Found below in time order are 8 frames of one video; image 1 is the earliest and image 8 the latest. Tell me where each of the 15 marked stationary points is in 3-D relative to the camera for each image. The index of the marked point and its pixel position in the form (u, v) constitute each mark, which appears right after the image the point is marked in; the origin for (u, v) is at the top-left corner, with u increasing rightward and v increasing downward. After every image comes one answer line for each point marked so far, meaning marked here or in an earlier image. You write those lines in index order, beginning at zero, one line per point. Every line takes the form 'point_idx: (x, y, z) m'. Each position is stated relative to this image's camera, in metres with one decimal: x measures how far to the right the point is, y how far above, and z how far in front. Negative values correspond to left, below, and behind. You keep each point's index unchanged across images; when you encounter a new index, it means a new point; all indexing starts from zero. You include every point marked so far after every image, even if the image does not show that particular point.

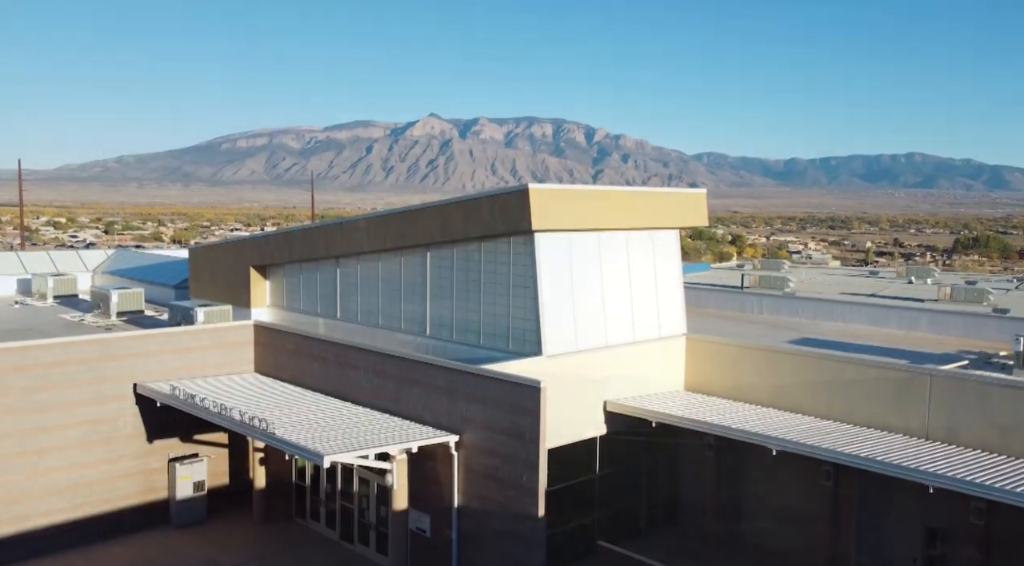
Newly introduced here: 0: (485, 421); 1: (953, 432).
0: (-0.5, -2.5, +16.6) m
1: (+7.9, -2.7, +16.4) m
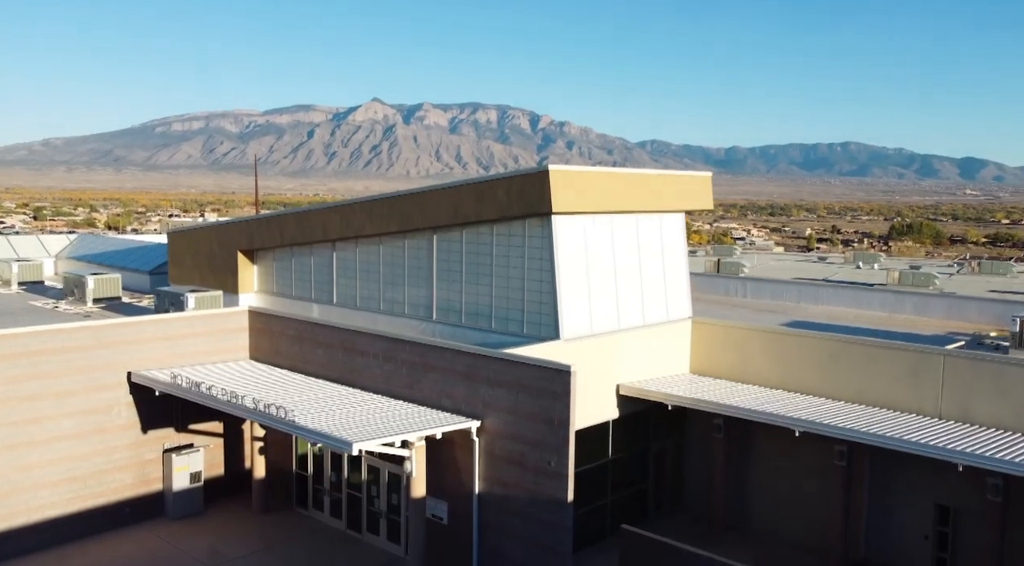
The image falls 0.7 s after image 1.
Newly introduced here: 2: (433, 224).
0: (0.0, -2.2, +16.5) m
1: (+8.3, -2.3, +16.8) m
2: (-1.7, +1.3, +19.8) m
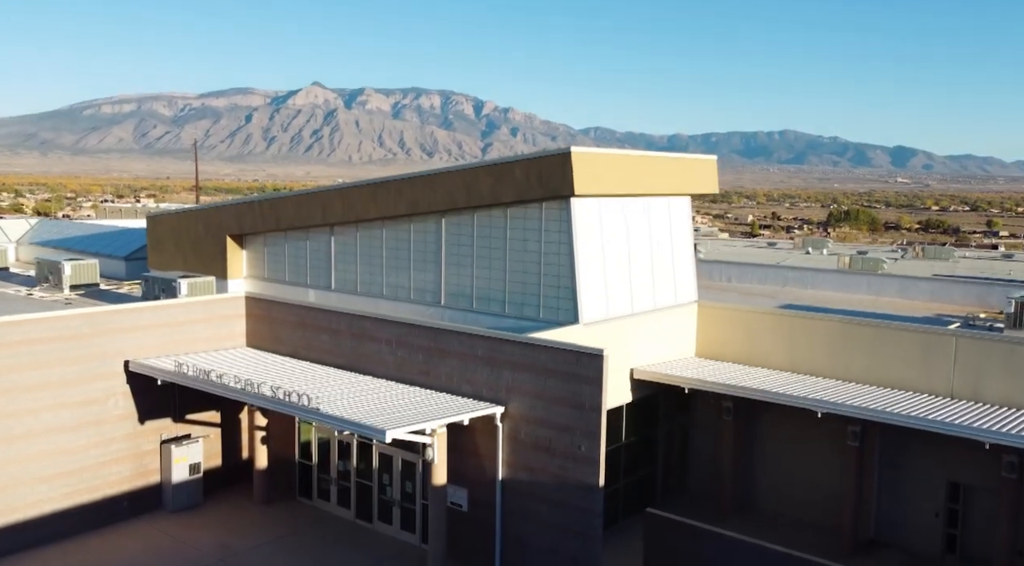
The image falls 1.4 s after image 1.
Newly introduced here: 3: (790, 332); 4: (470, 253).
0: (+0.4, -1.9, +16.3) m
1: (+8.7, -2.0, +17.2) m
2: (-1.5, +1.6, +19.5) m
3: (+5.9, -1.0, +19.6) m
4: (-0.9, +0.6, +19.6) m
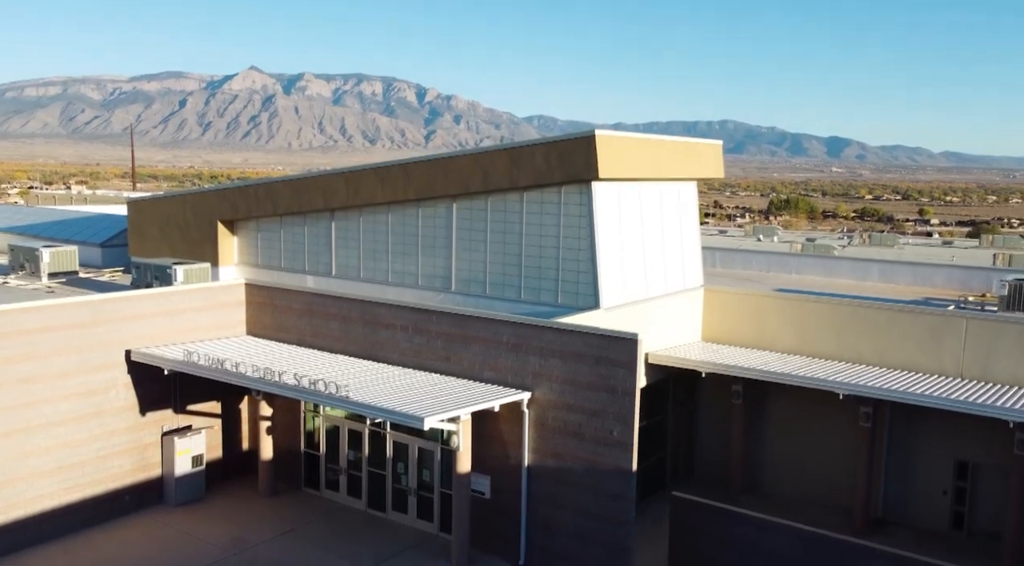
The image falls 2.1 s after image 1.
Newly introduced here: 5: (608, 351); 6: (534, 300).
0: (+1.0, -1.6, +16.3) m
1: (+9.2, -1.7, +17.7) m
2: (-1.2, +1.9, +19.3) m
3: (+6.2, -0.7, +19.9) m
4: (-0.6, +0.9, +19.4) m
5: (+1.6, -1.2, +15.7) m
6: (+0.4, -0.3, +18.8) m
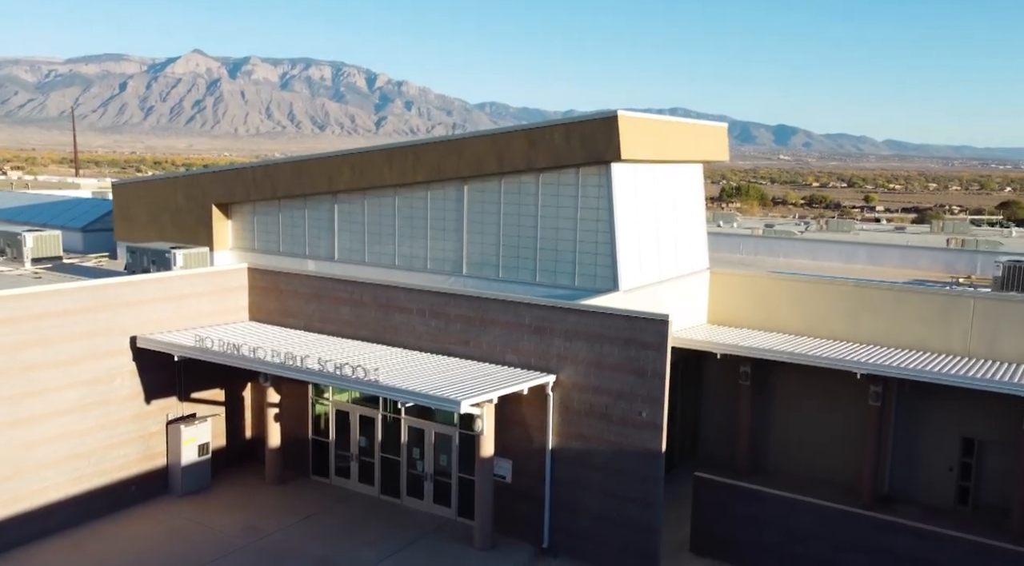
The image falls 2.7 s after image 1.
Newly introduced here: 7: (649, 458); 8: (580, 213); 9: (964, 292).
0: (+1.4, -1.3, +16.2) m
1: (+9.5, -1.3, +18.1) m
2: (-0.9, +2.3, +19.1) m
3: (+6.5, -0.3, +20.2) m
4: (-0.3, +1.3, +19.2) m
5: (+2.1, -0.8, +15.7) m
6: (+0.8, 0.0, +18.7) m
7: (+2.4, -3.0, +15.8) m
8: (+1.3, +1.4, +18.2) m
9: (+9.1, -0.2, +18.4) m
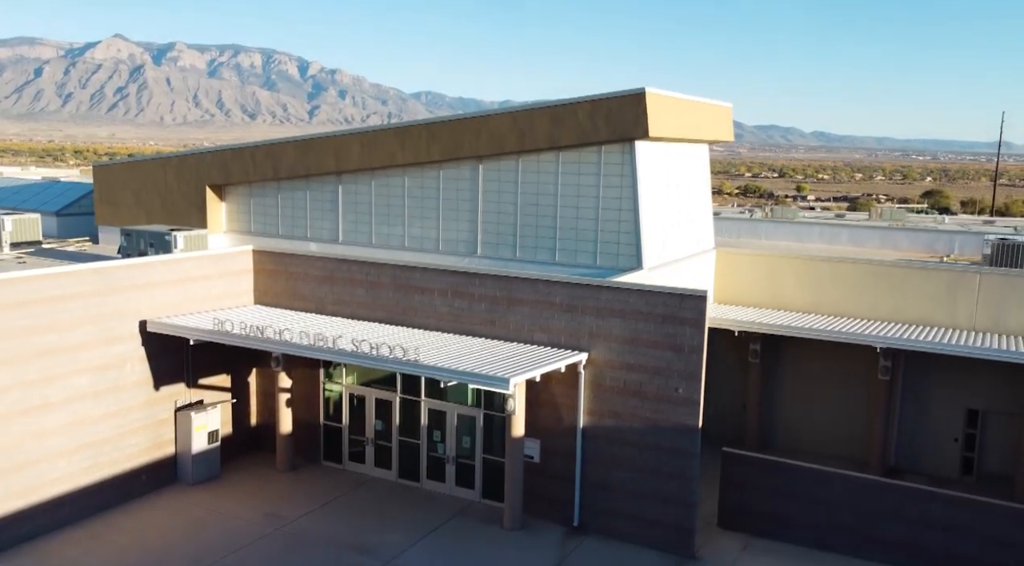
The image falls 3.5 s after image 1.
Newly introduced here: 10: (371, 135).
0: (+2.0, -0.9, +16.2) m
1: (+10.0, -0.8, +18.8) m
2: (-0.5, +2.7, +18.8) m
3: (+6.7, +0.2, +20.5) m
4: (0.0, +1.7, +19.0) m
5: (+2.8, -0.4, +15.8) m
6: (+1.2, +0.4, +18.6) m
7: (+3.0, -2.6, +15.9) m
8: (+1.8, +1.8, +18.1) m
9: (+9.5, +0.3, +18.9) m
10: (-3.1, +3.2, +20.0) m
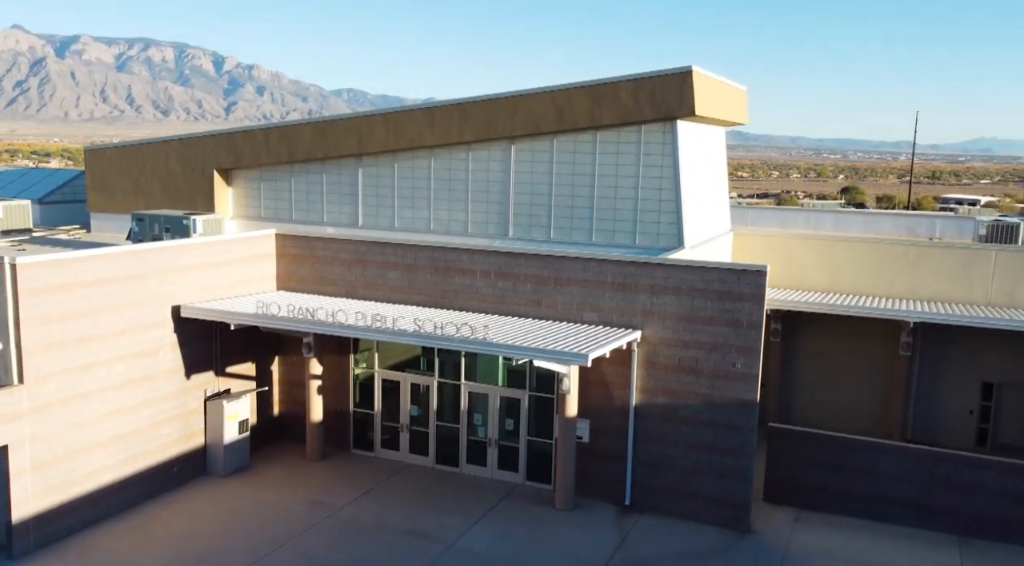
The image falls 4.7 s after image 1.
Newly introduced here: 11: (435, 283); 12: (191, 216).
0: (+3.0, -0.5, +16.3) m
1: (+10.7, -0.3, +19.6) m
2: (+0.2, +3.1, +18.7) m
3: (+7.3, +0.6, +21.1) m
4: (+0.7, +2.1, +18.9) m
5: (+3.8, 0.0, +15.9) m
6: (+1.9, +0.8, +18.6) m
7: (+4.1, -2.2, +16.1) m
8: (+2.6, +2.2, +18.2) m
9: (+10.2, +0.8, +19.7) m
10: (-2.4, +3.6, +19.6) m
11: (-1.5, 0.0, +18.1) m
12: (-6.8, +1.4, +19.3) m
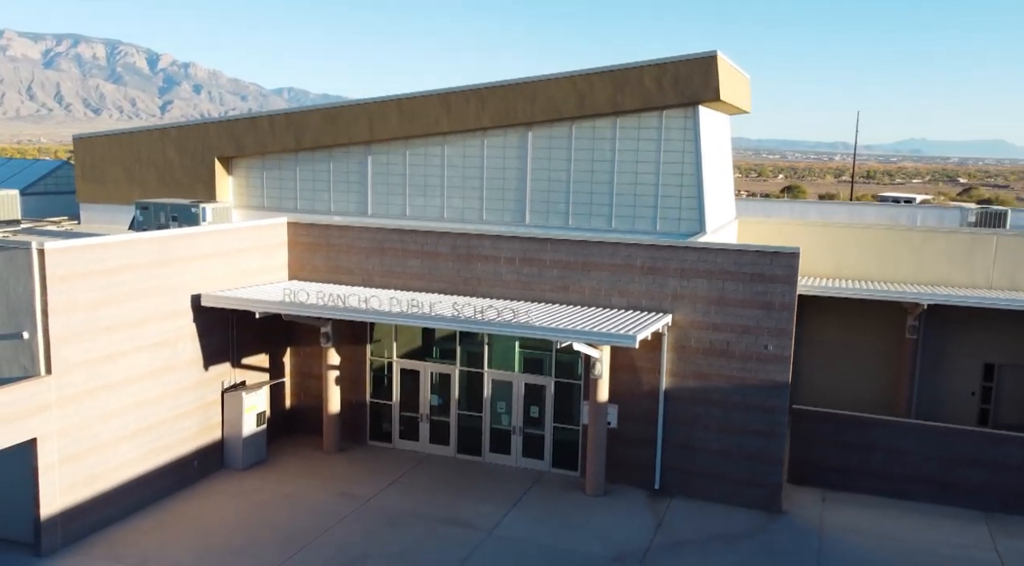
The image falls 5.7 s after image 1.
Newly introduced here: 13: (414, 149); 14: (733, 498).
0: (+3.6, -0.2, +16.4) m
1: (+11.0, 0.0, +20.2) m
2: (+0.6, +3.3, +18.6) m
3: (+7.5, +1.0, +21.4) m
4: (+1.1, +2.4, +18.8) m
5: (+4.4, +0.3, +16.1) m
6: (+2.3, +1.1, +18.6) m
7: (+4.7, -1.9, +16.2) m
8: (+3.0, +2.5, +18.2) m
9: (+10.5, +1.1, +20.3) m
10: (-2.1, +3.8, +19.3) m
11: (-1.1, +0.3, +17.9) m
12: (-6.5, +1.6, +18.7) m
13: (-2.1, +2.9, +19.8) m
14: (+4.0, -3.9, +16.6) m
